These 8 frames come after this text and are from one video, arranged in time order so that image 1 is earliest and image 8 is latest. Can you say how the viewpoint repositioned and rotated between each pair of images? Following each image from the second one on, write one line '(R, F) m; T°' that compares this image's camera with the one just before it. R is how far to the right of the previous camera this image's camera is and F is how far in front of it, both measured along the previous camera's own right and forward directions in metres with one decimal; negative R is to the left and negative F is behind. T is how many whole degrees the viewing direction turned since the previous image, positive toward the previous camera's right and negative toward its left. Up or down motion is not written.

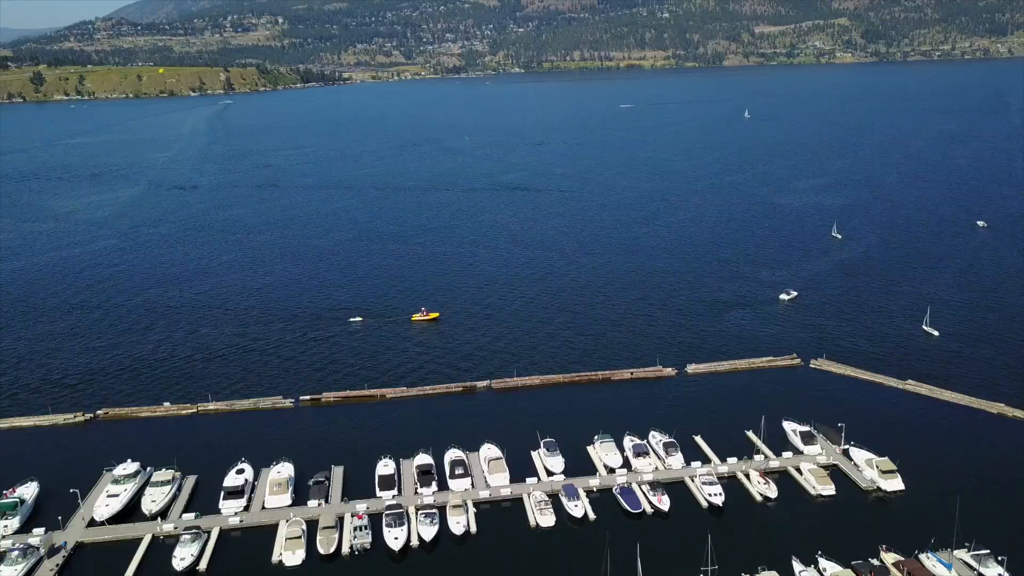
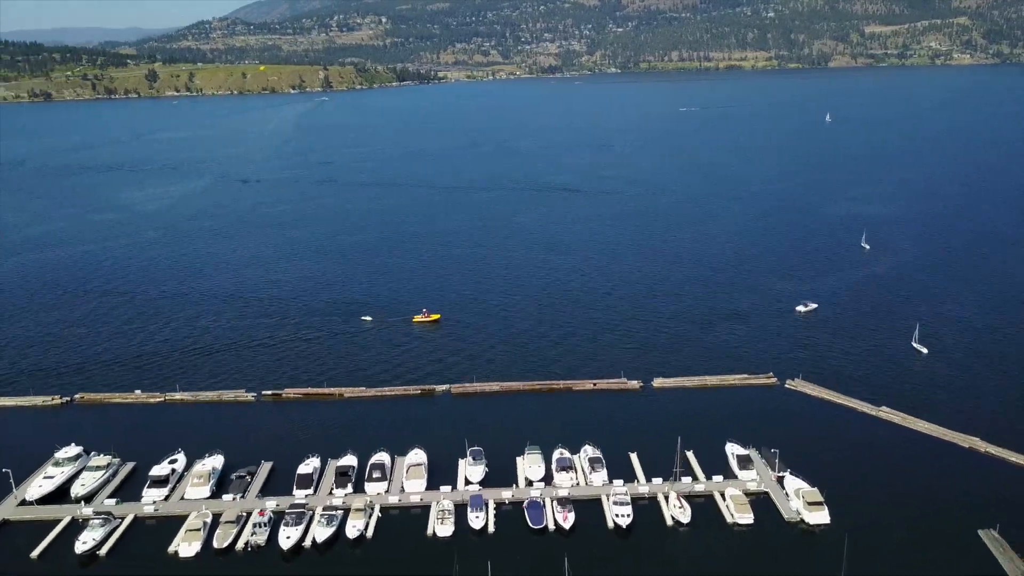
(+8.2, +1.0) m; -7°
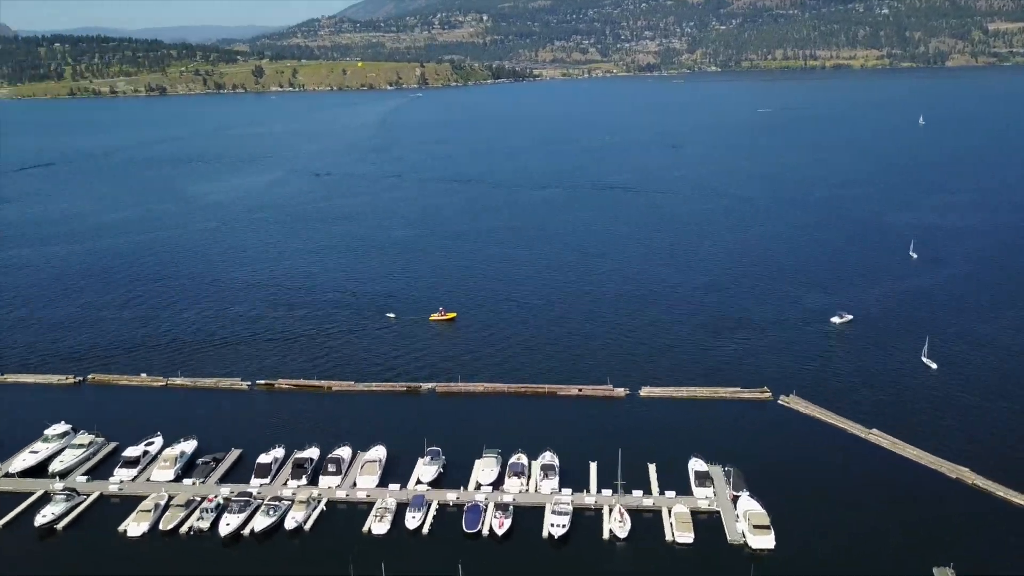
(+6.6, +0.7) m; -7°
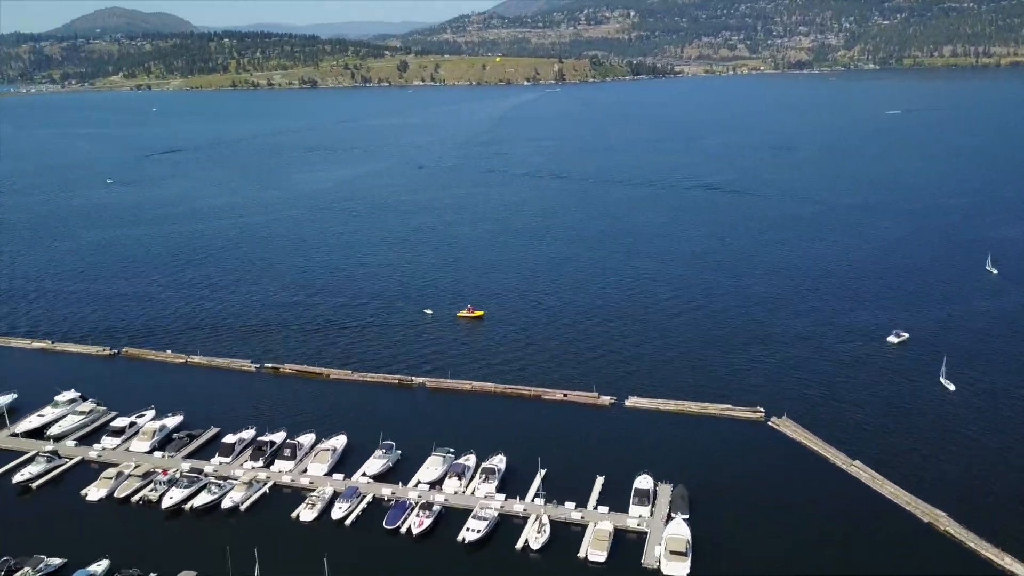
(+8.9, +1.2) m; -10°
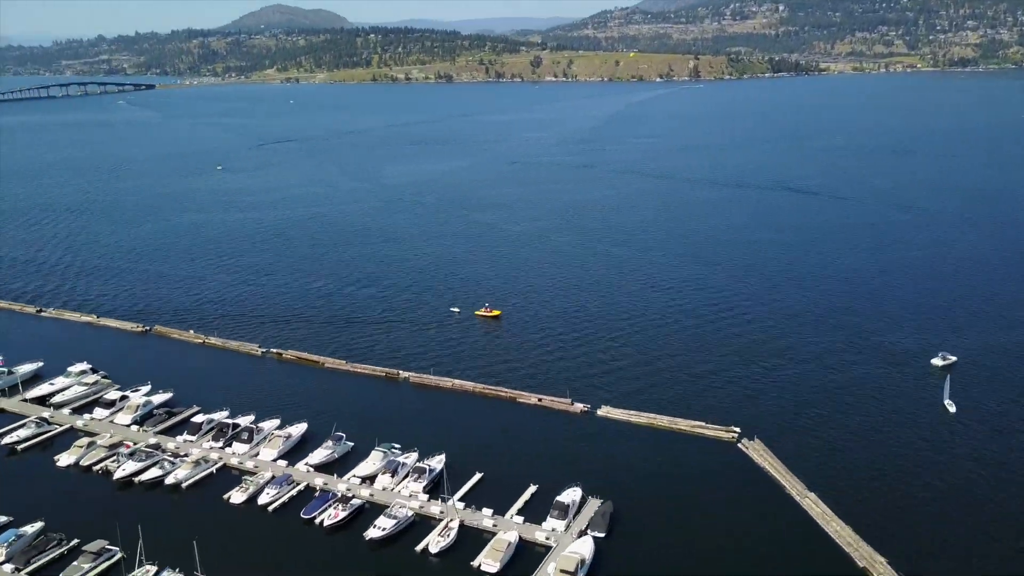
(+9.0, +1.3) m; -9°
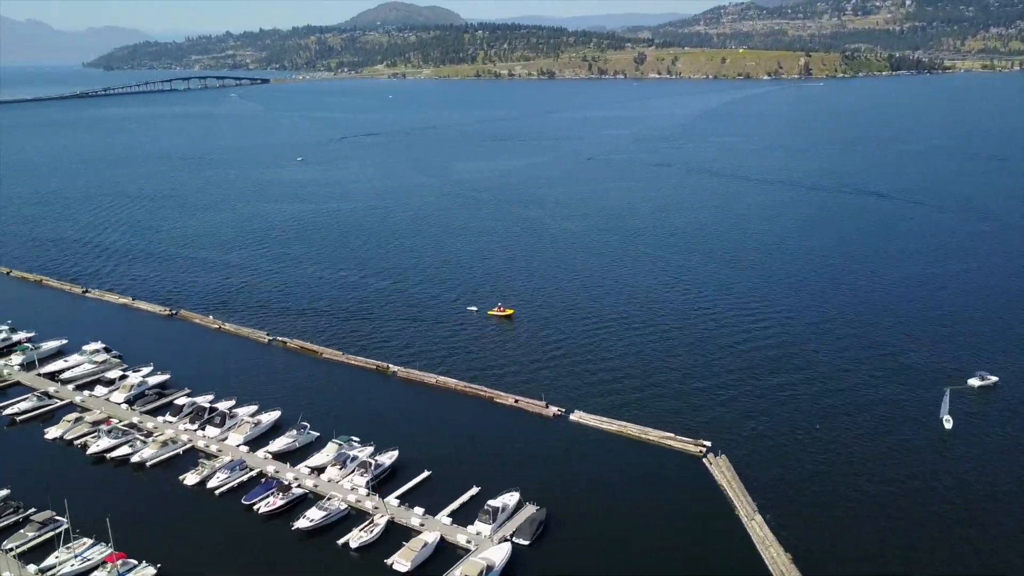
(+7.1, +1.0) m; -7°
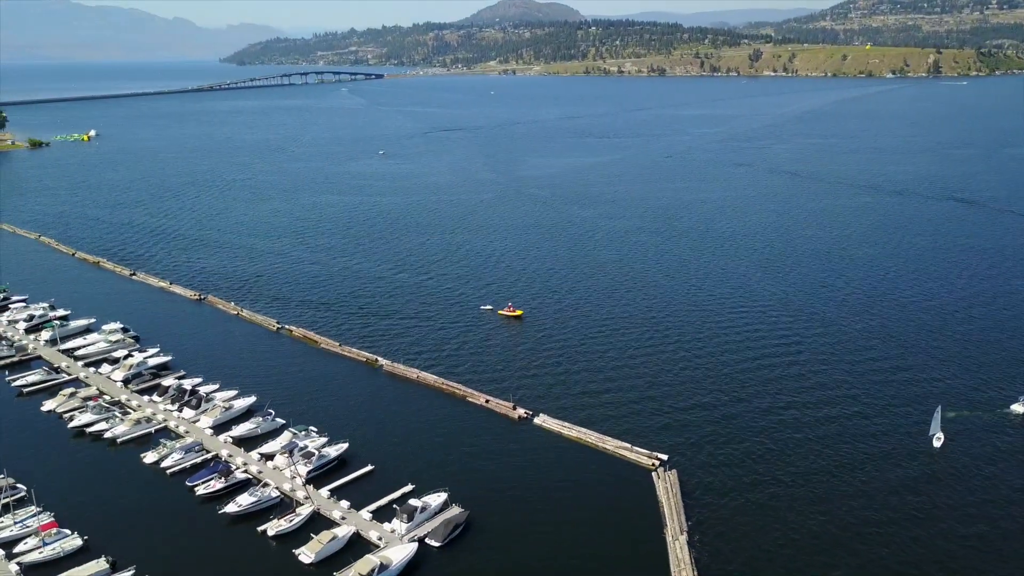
(+7.7, +1.1) m; -8°
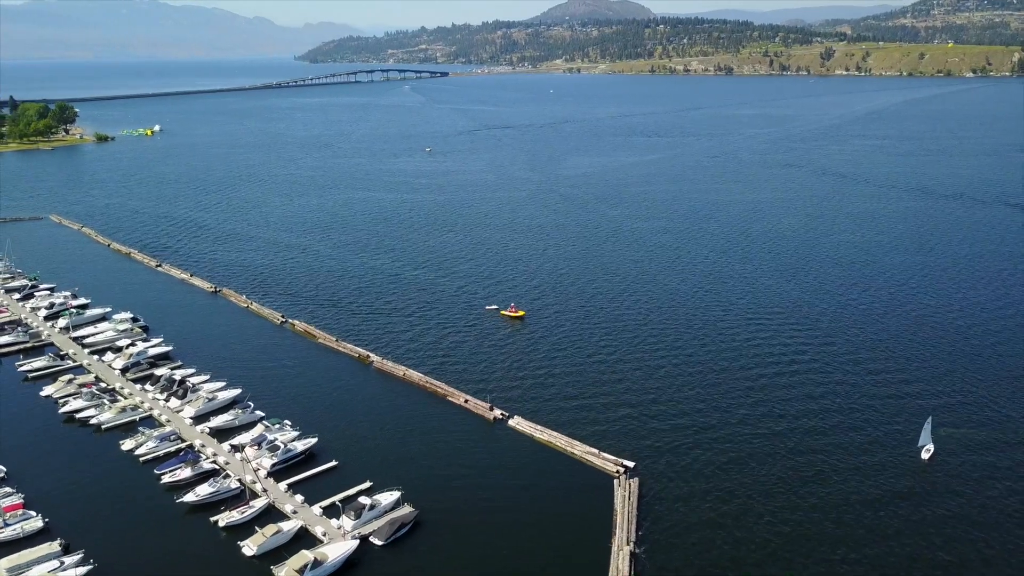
(+4.8, +0.6) m; -5°
